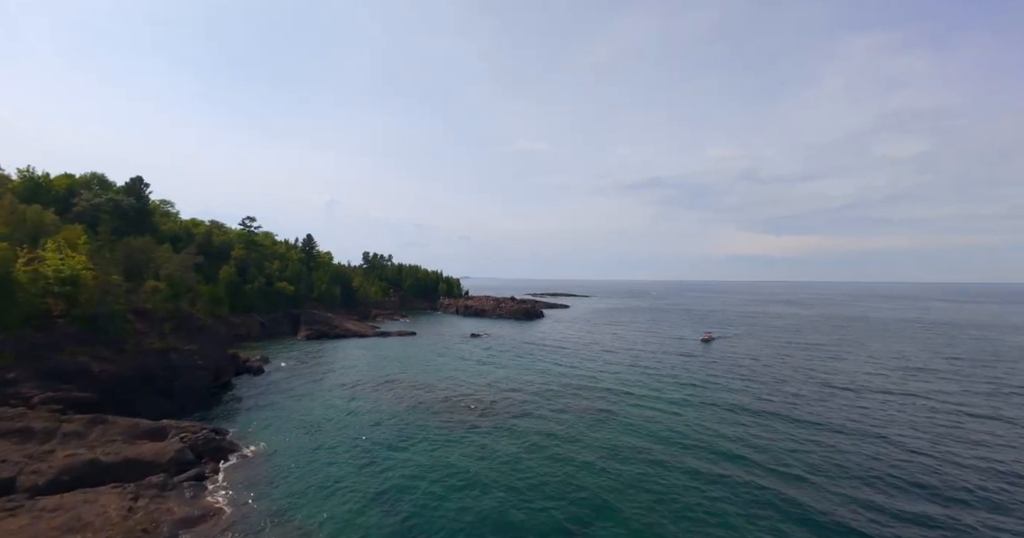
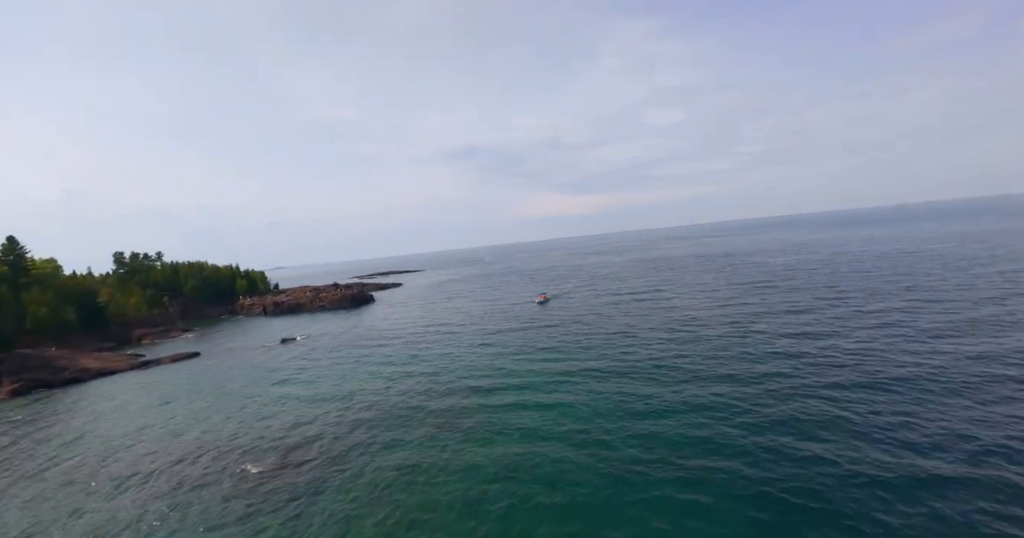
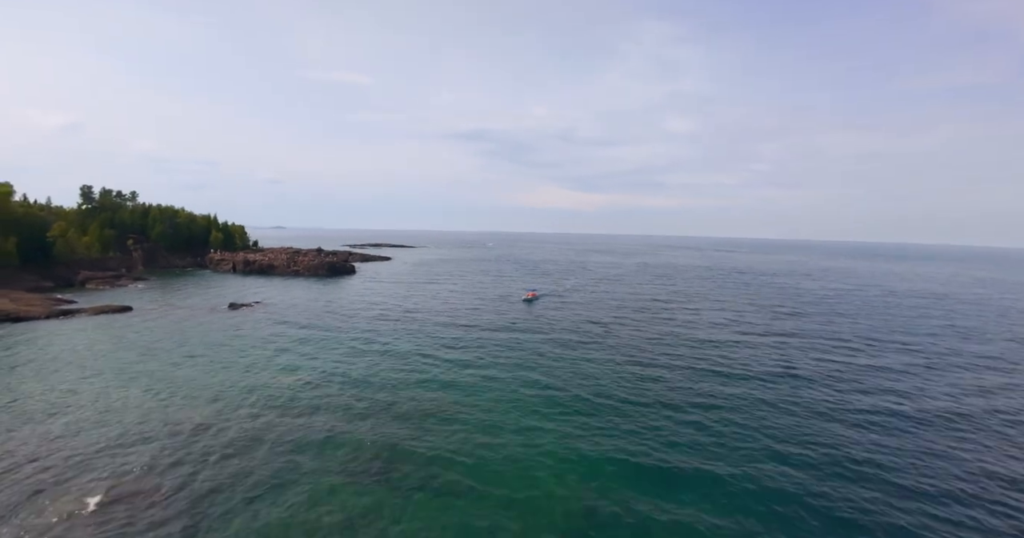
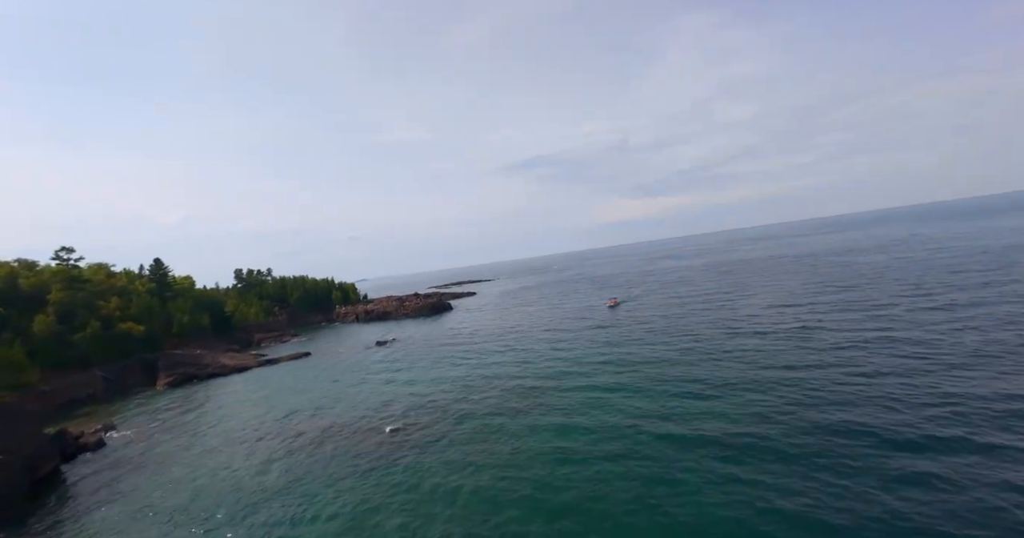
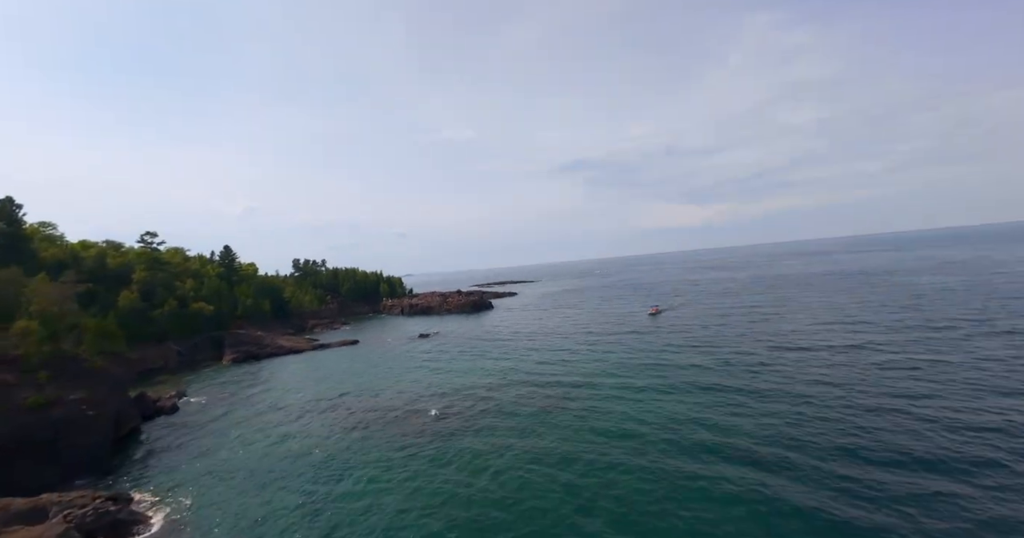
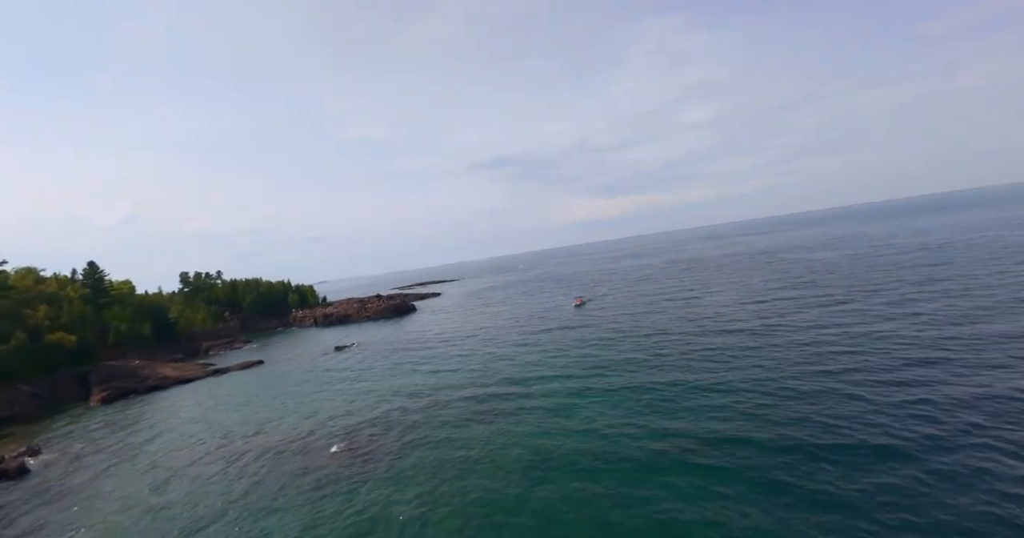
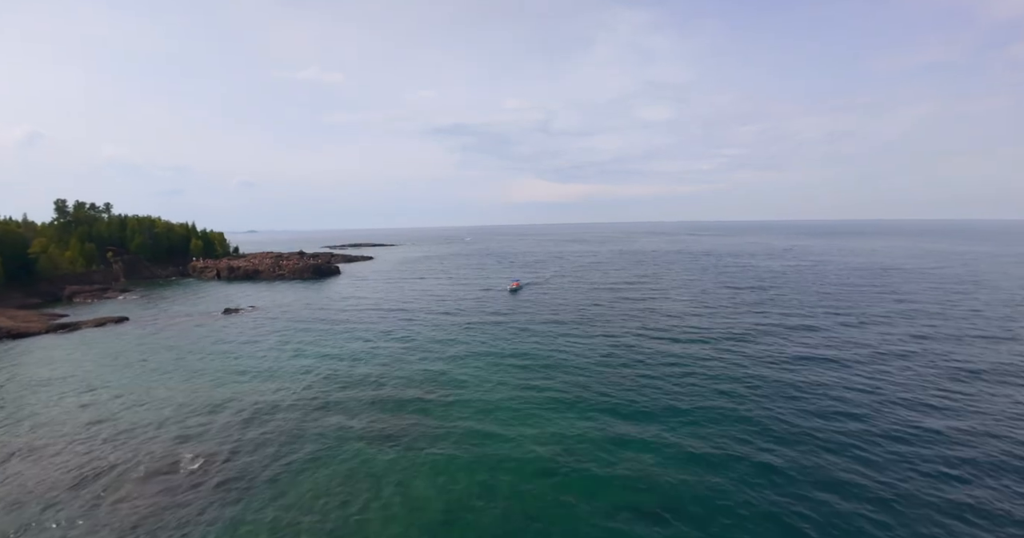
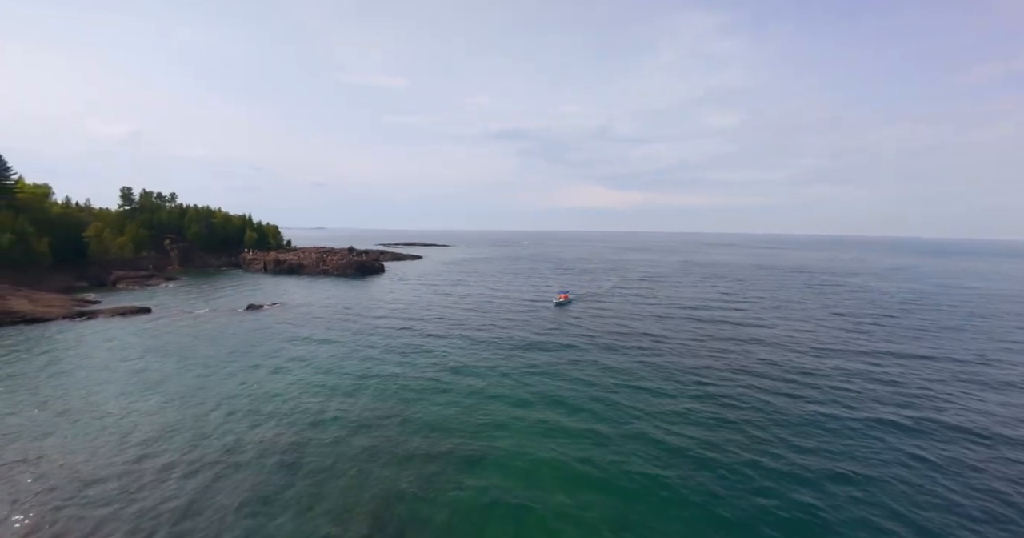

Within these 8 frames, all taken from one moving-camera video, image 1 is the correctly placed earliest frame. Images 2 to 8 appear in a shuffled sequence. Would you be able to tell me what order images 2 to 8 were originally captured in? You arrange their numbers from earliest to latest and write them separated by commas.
5, 4, 6, 2, 7, 3, 8
